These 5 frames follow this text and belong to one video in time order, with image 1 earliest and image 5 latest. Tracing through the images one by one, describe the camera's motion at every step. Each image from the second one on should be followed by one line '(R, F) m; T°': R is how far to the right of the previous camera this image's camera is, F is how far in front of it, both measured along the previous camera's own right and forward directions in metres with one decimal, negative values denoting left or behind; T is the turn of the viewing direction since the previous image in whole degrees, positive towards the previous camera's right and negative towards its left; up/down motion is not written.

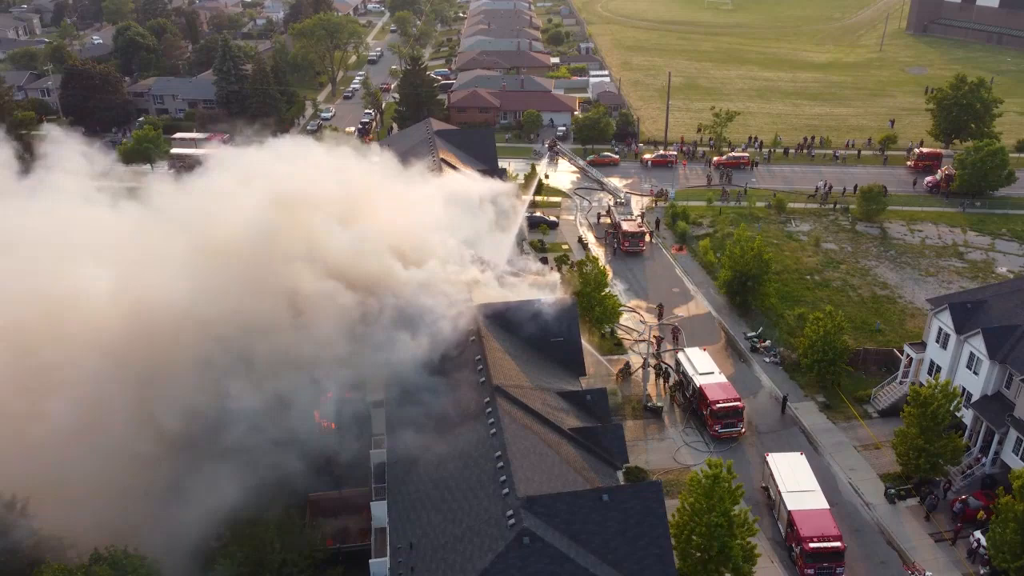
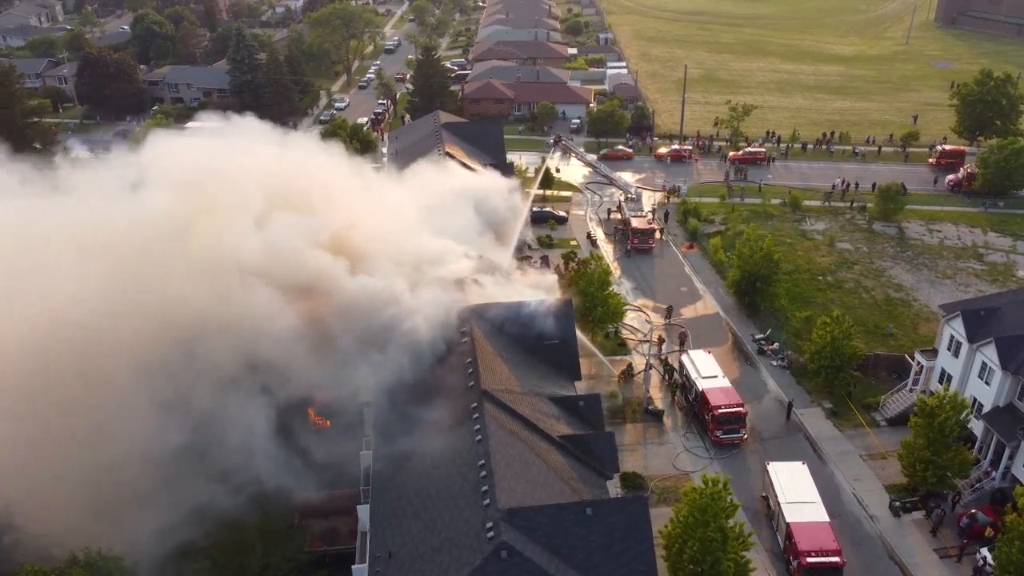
(+0.7, +0.5) m; -1°
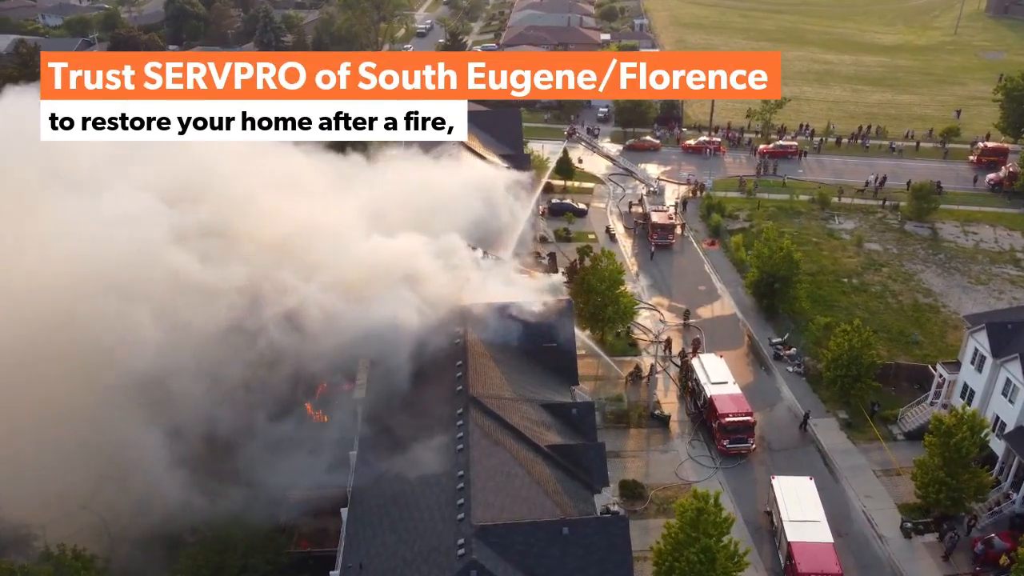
(+1.0, +0.8) m; -3°
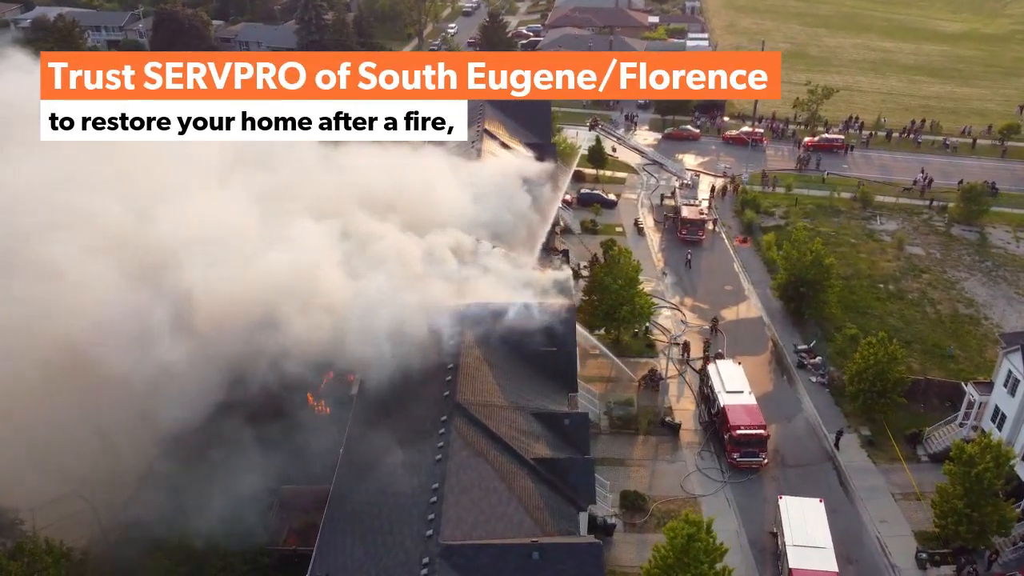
(+1.2, +0.8) m; -3°
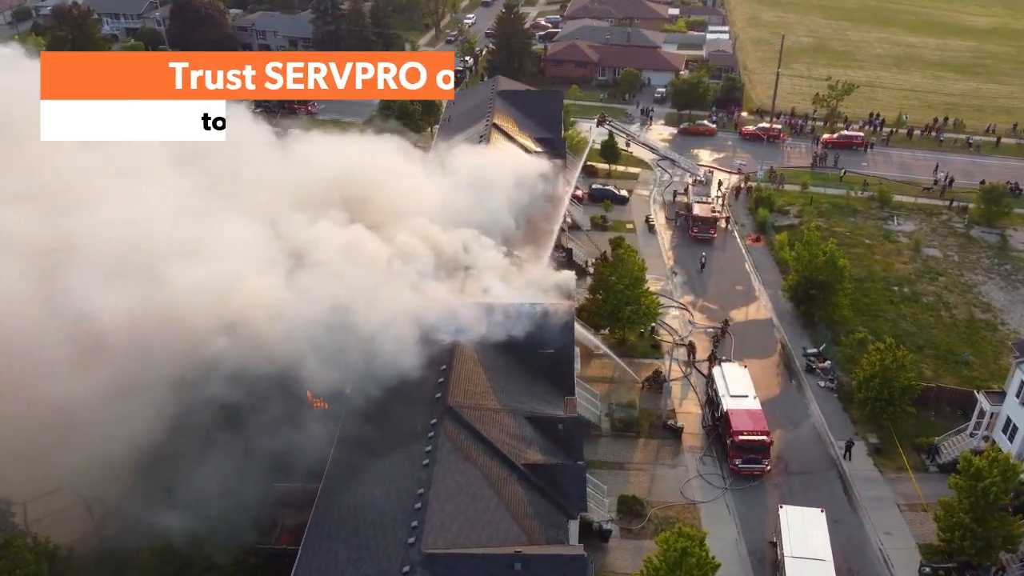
(+0.6, +0.4) m; -1°
